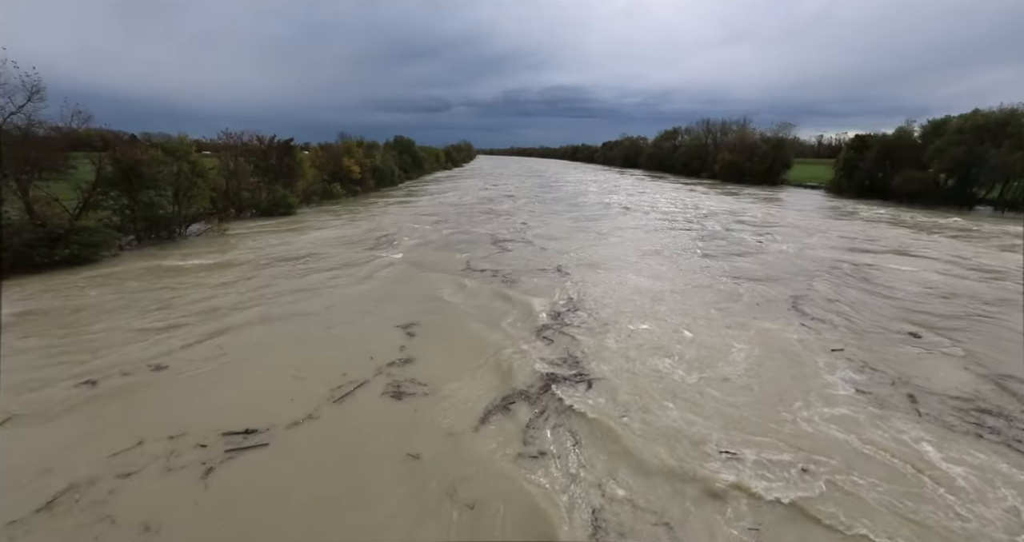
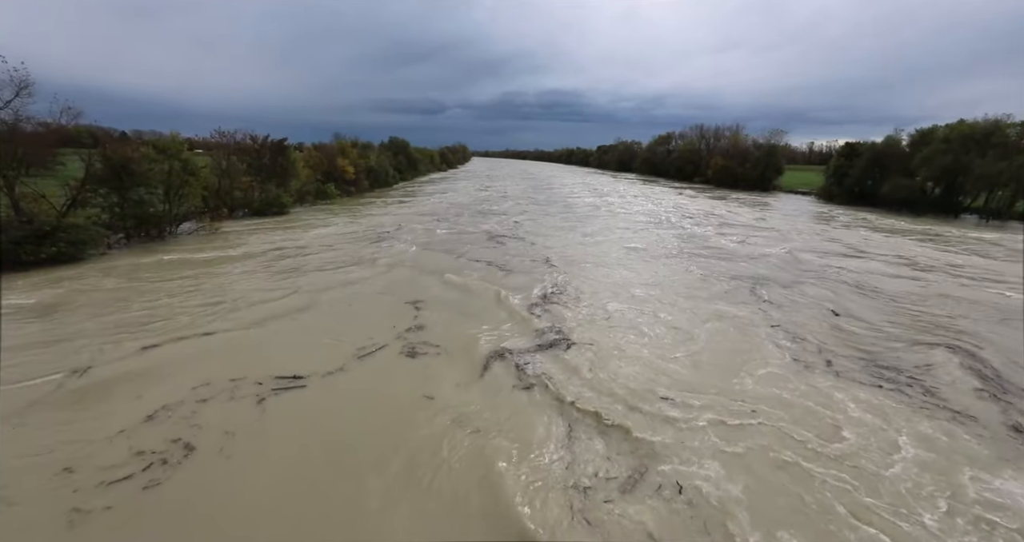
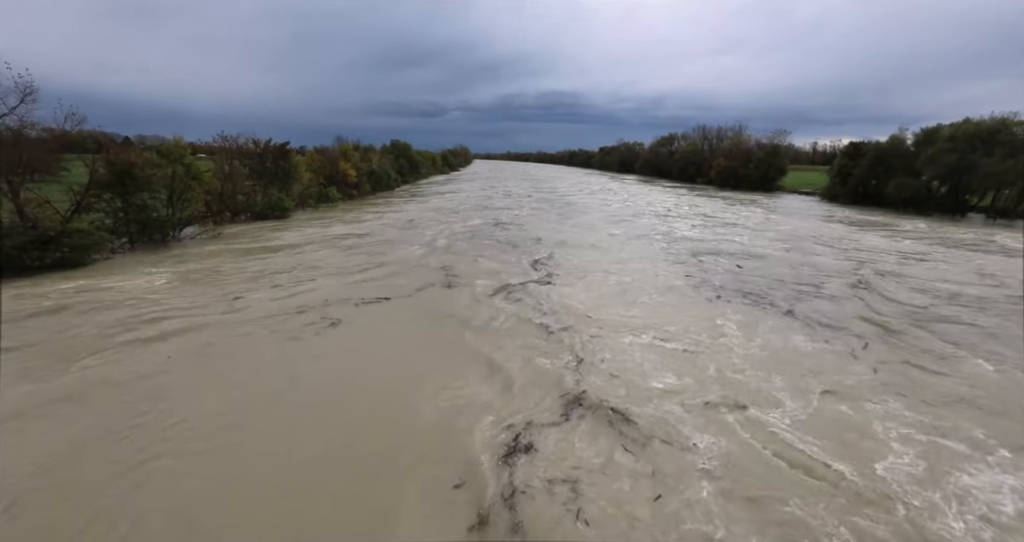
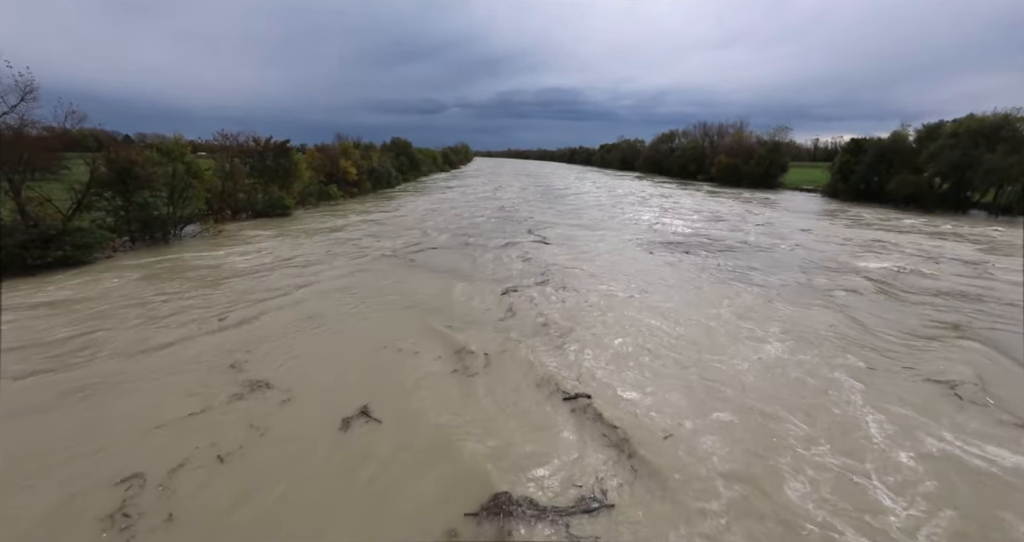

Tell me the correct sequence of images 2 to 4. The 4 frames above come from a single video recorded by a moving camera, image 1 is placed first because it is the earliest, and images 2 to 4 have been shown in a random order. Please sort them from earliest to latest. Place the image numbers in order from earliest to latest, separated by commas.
2, 3, 4
